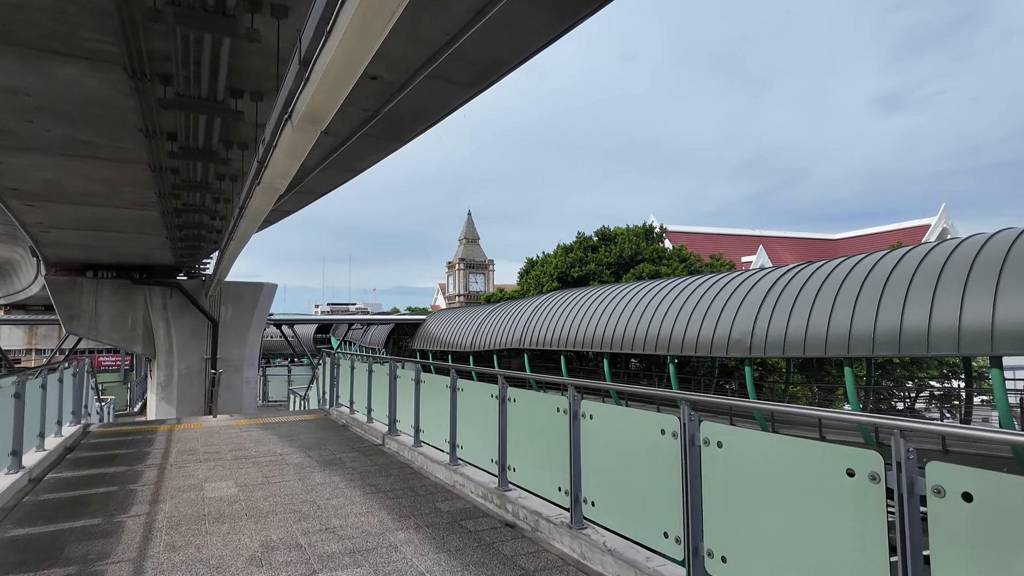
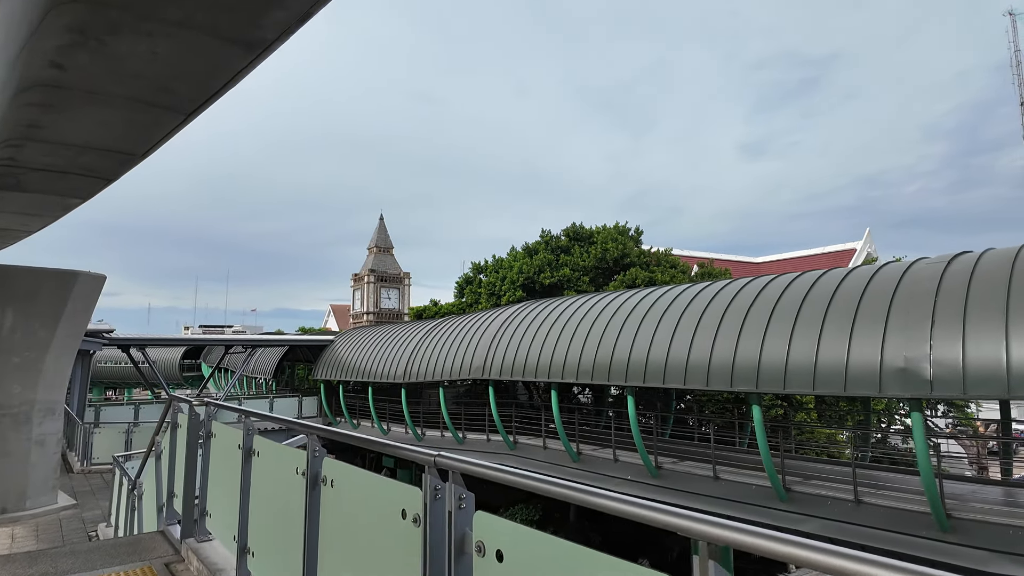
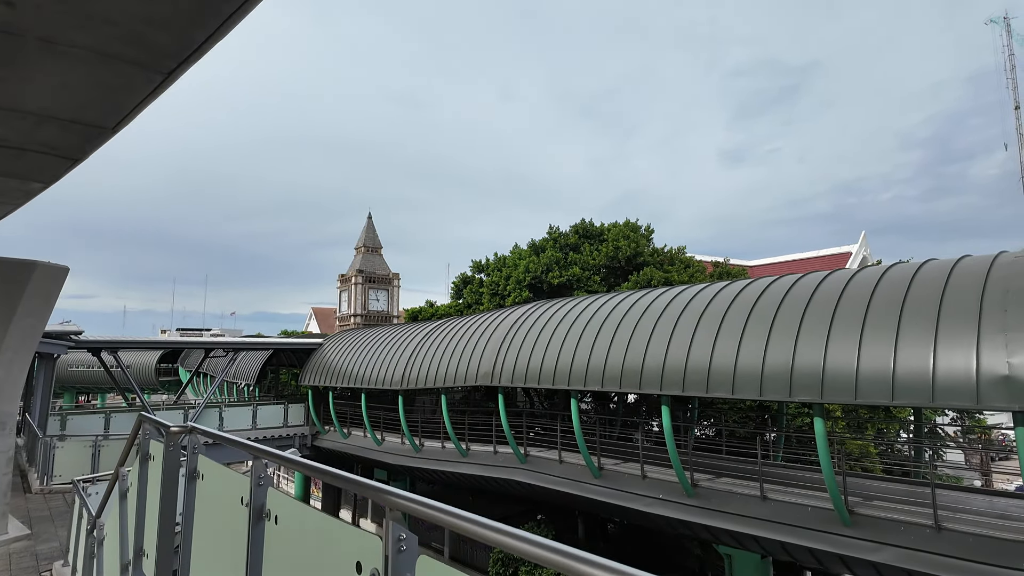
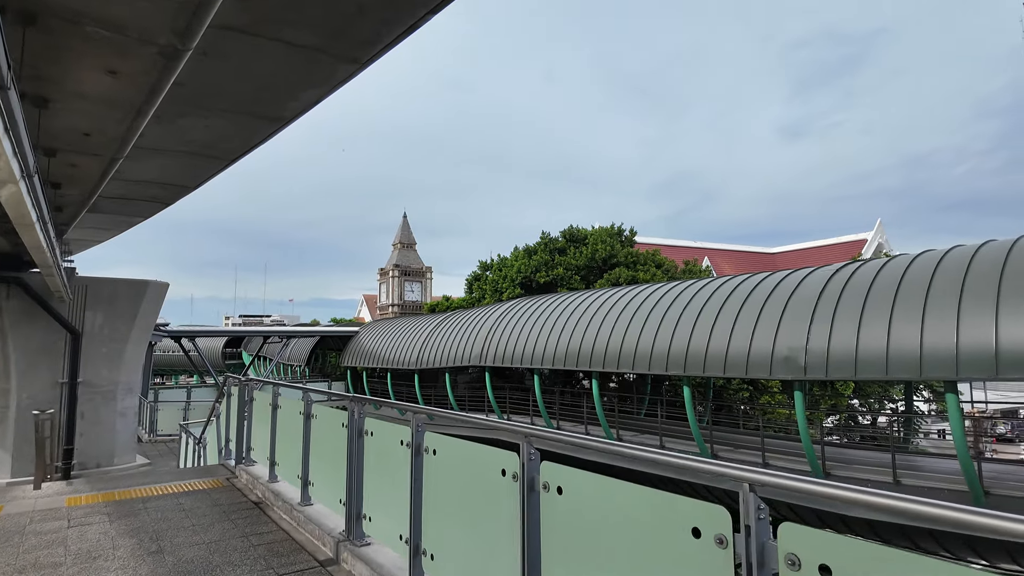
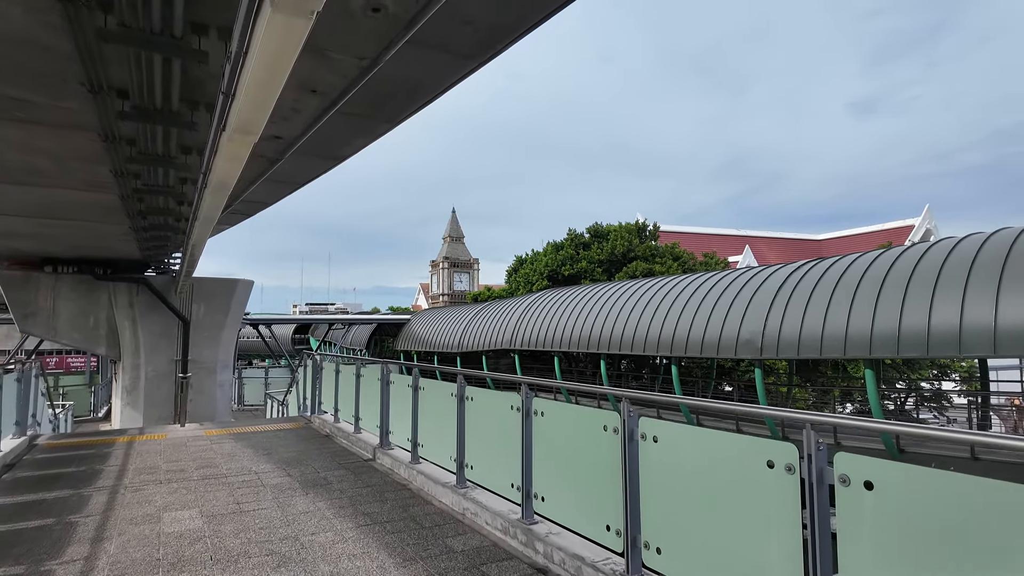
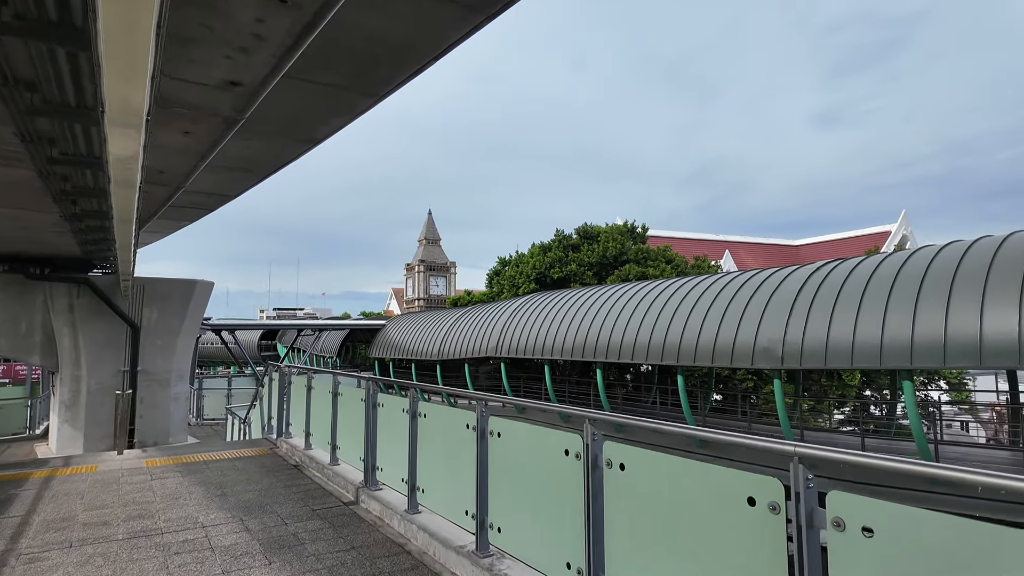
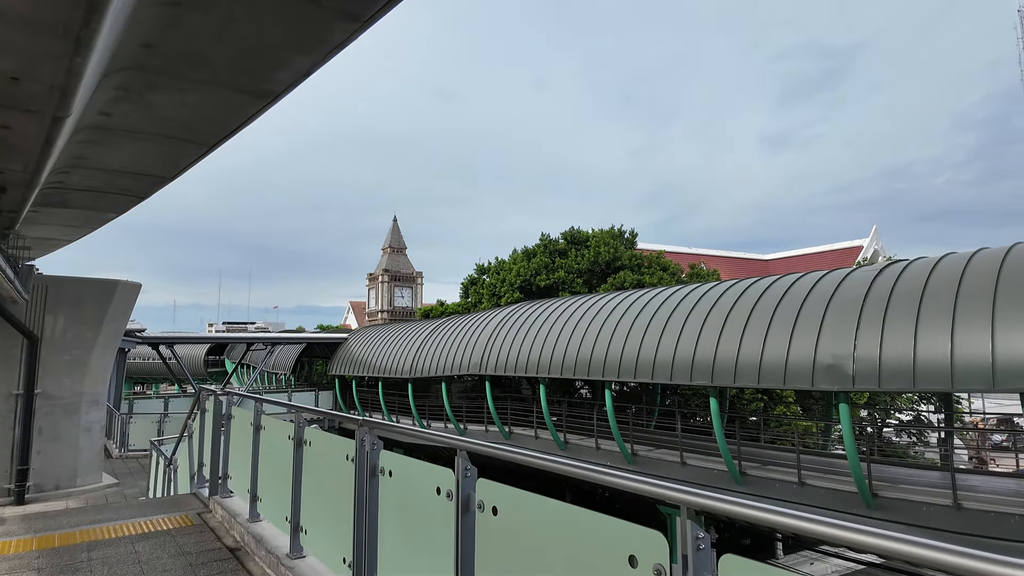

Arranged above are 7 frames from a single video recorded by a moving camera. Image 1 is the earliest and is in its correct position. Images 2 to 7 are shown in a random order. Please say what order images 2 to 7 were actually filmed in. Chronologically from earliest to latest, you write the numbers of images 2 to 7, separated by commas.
5, 6, 4, 7, 2, 3
